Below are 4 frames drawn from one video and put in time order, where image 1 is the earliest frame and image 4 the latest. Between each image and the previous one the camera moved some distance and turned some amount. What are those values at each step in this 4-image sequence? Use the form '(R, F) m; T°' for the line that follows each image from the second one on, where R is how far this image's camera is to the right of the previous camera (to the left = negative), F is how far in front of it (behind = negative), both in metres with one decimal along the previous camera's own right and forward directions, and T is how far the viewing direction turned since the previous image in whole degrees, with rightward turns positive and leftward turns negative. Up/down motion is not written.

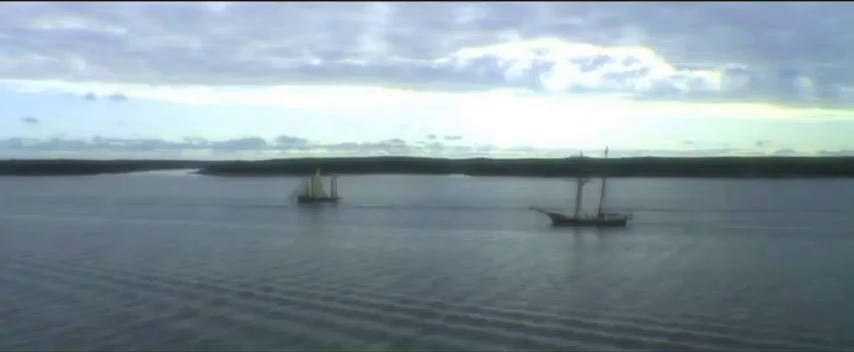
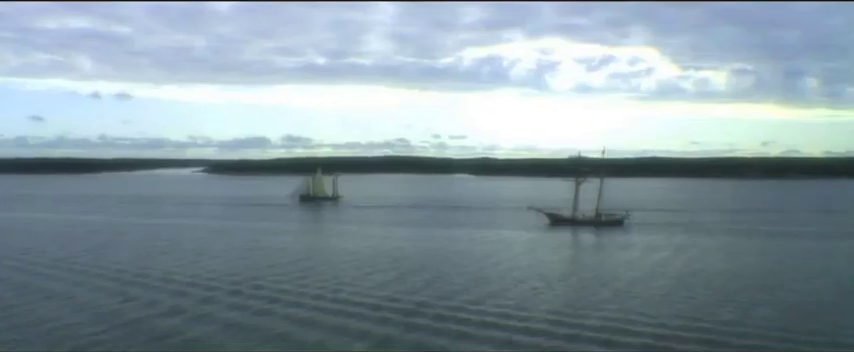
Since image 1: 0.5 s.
(+0.5, -0.5) m; 0°
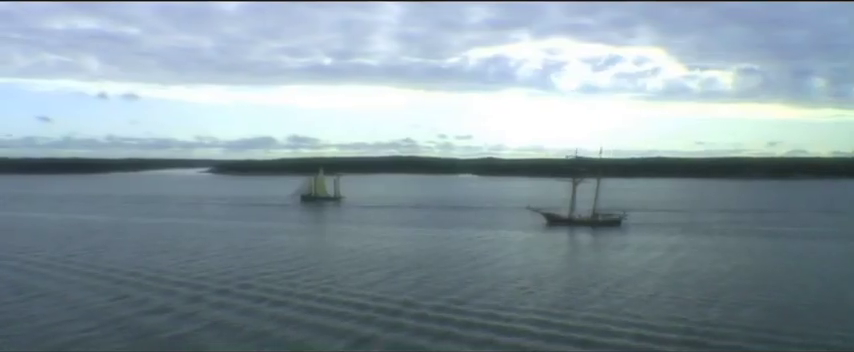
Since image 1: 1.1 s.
(+0.6, -0.1) m; 0°
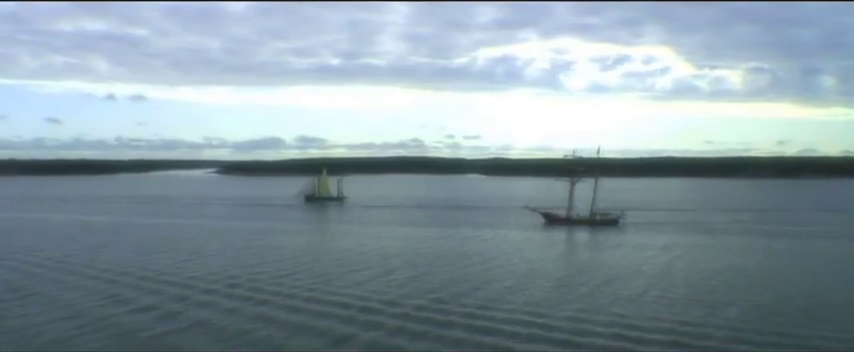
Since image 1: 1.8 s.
(+0.7, -0.1) m; -1°
